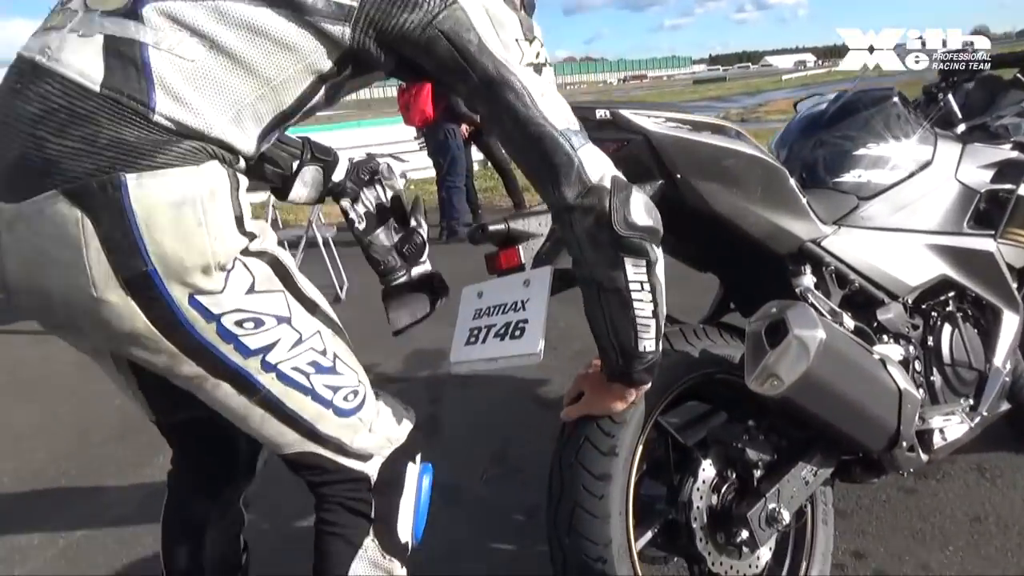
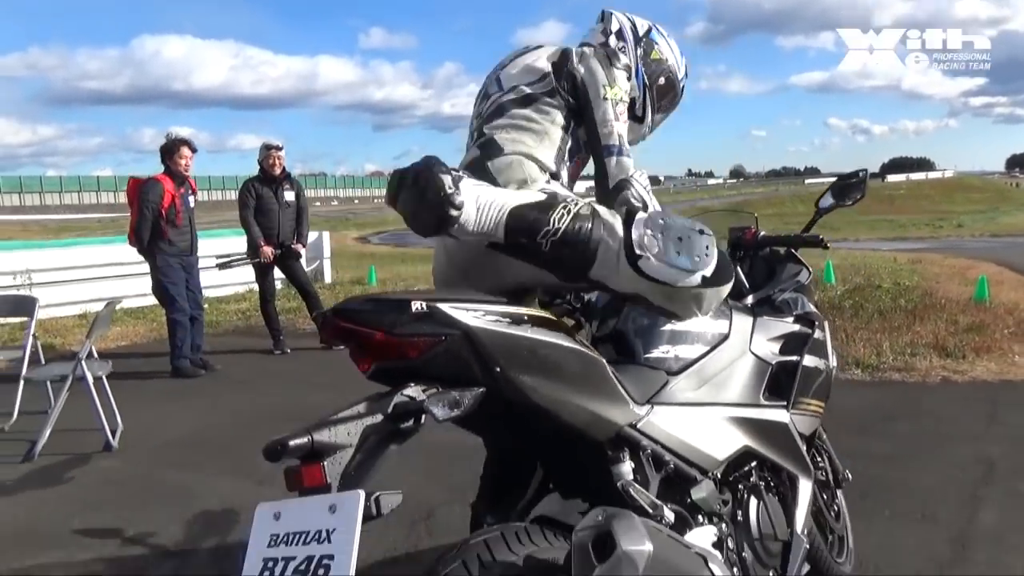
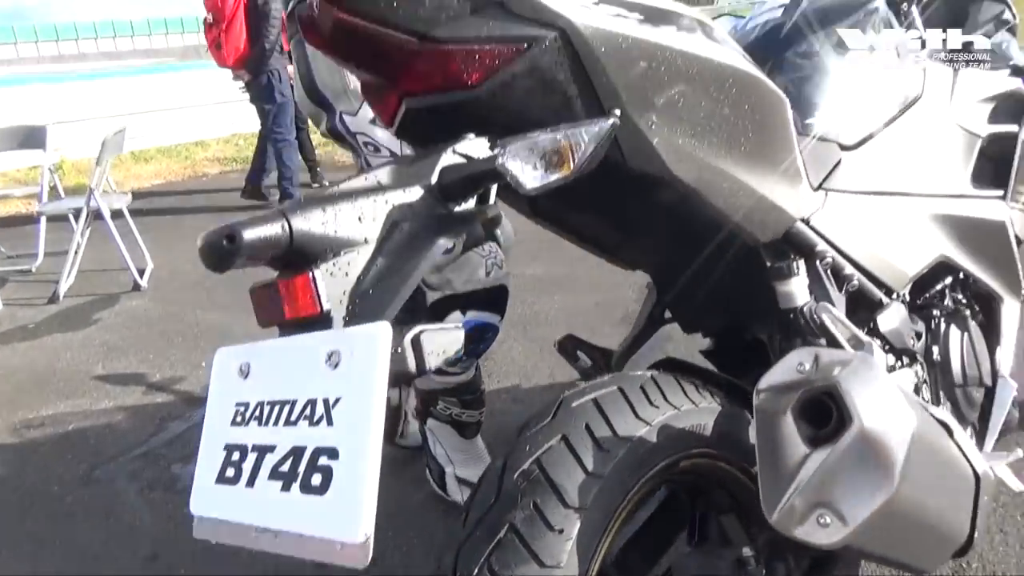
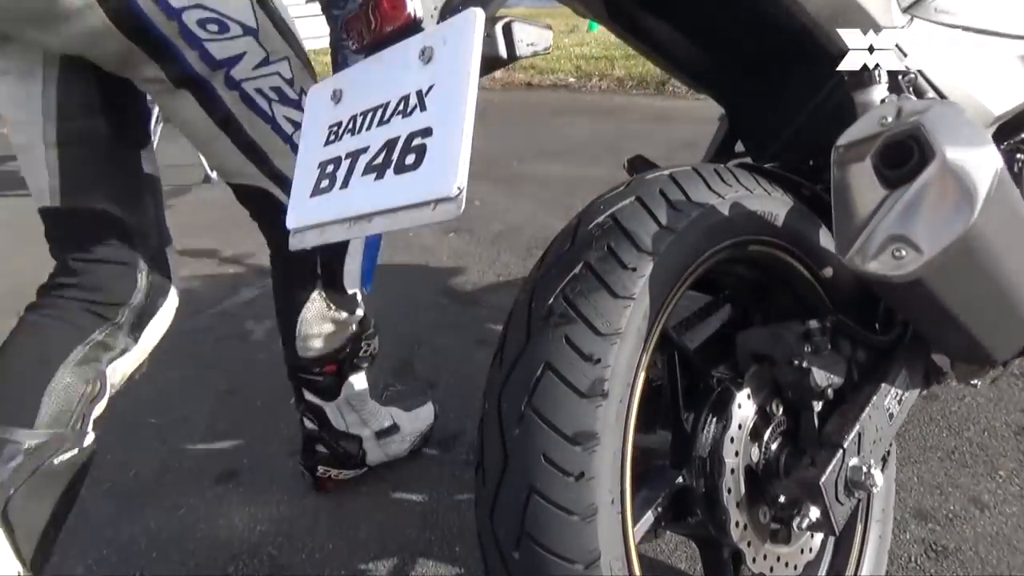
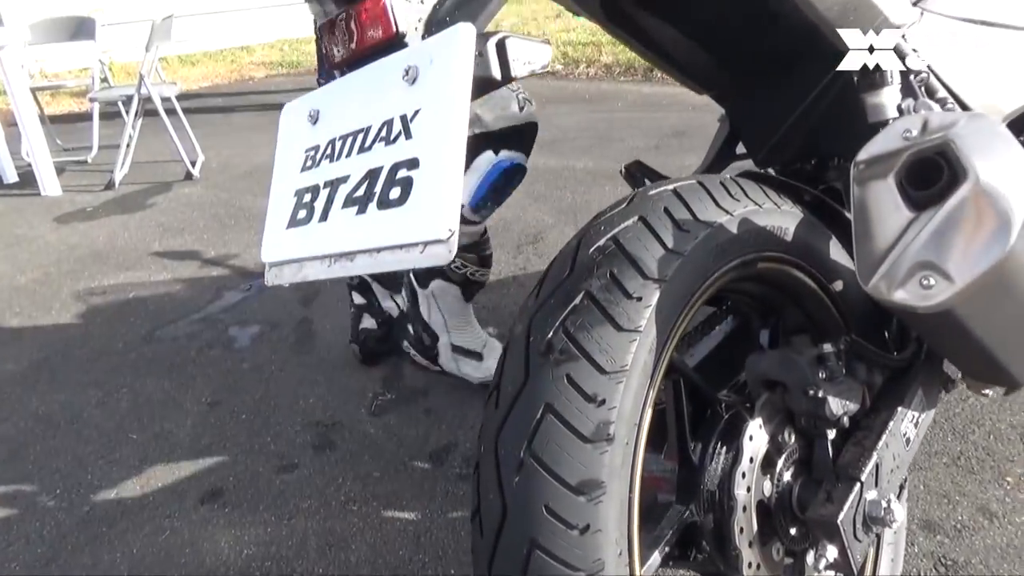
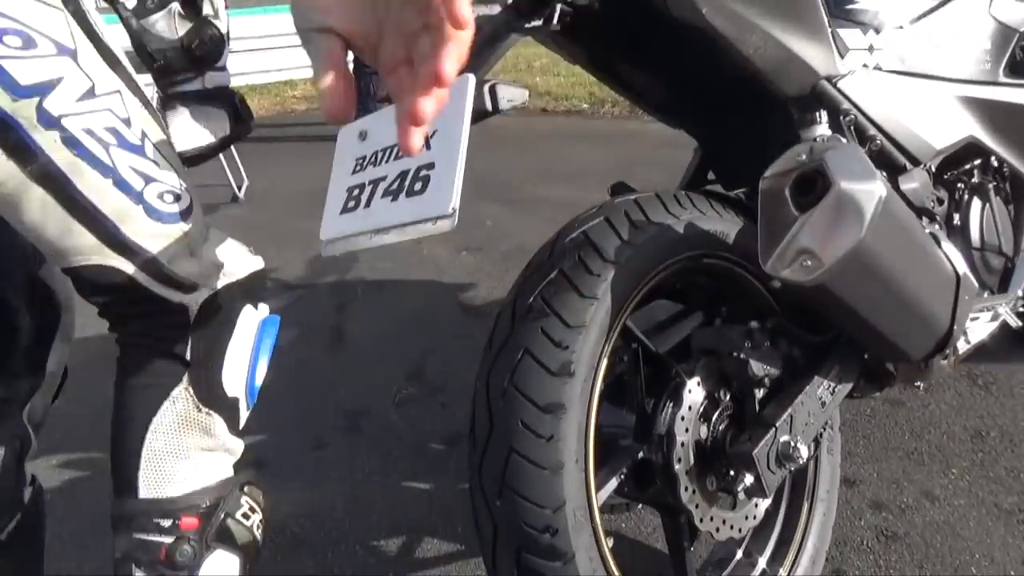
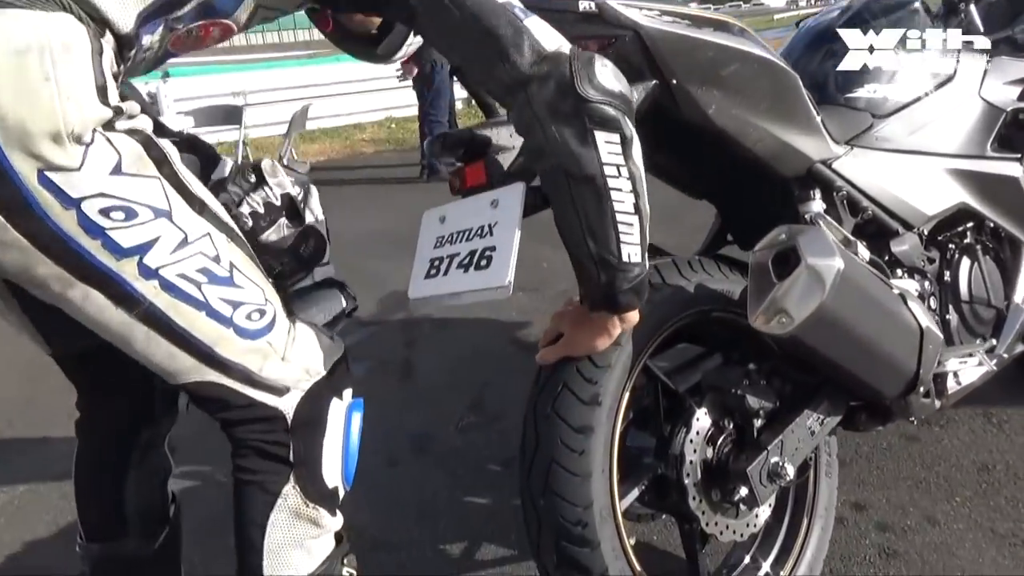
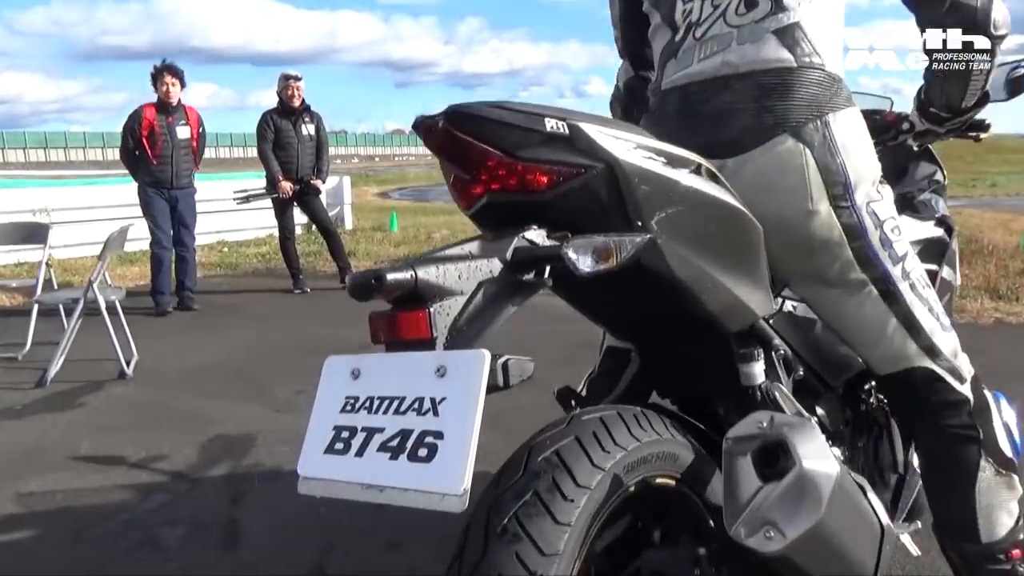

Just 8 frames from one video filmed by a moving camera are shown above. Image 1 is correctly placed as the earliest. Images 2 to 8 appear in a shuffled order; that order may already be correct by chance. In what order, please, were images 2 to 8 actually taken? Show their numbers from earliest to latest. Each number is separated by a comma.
7, 6, 4, 5, 3, 2, 8
